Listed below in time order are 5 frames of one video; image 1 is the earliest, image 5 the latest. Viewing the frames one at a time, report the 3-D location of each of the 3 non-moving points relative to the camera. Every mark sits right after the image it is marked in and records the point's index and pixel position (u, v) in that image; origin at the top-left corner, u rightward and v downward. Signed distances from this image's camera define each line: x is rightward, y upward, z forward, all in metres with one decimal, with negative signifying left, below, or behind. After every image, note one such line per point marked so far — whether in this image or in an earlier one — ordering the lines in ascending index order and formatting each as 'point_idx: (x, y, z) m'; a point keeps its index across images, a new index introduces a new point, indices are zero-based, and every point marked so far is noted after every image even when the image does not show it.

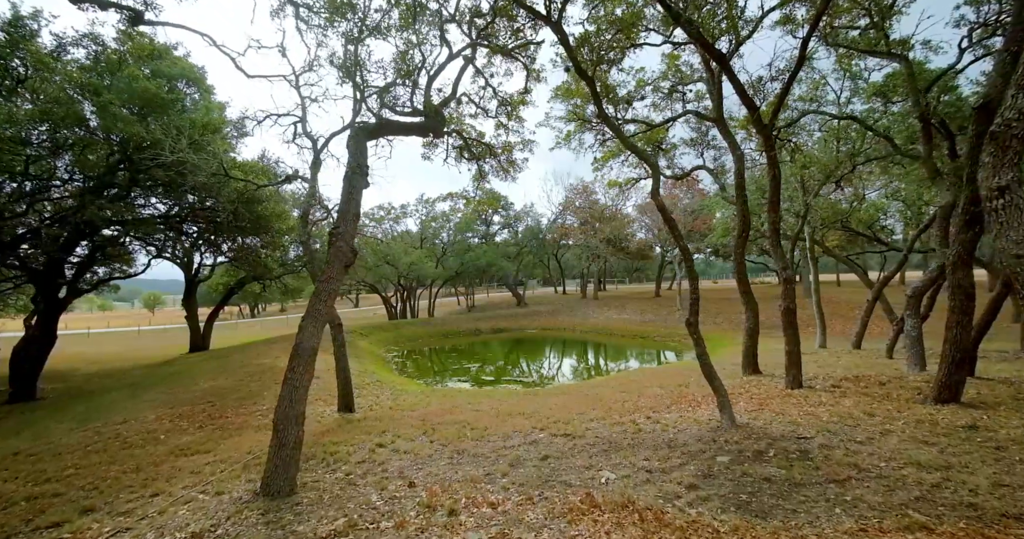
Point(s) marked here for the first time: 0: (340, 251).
0: (-1.7, +0.2, +4.5) m
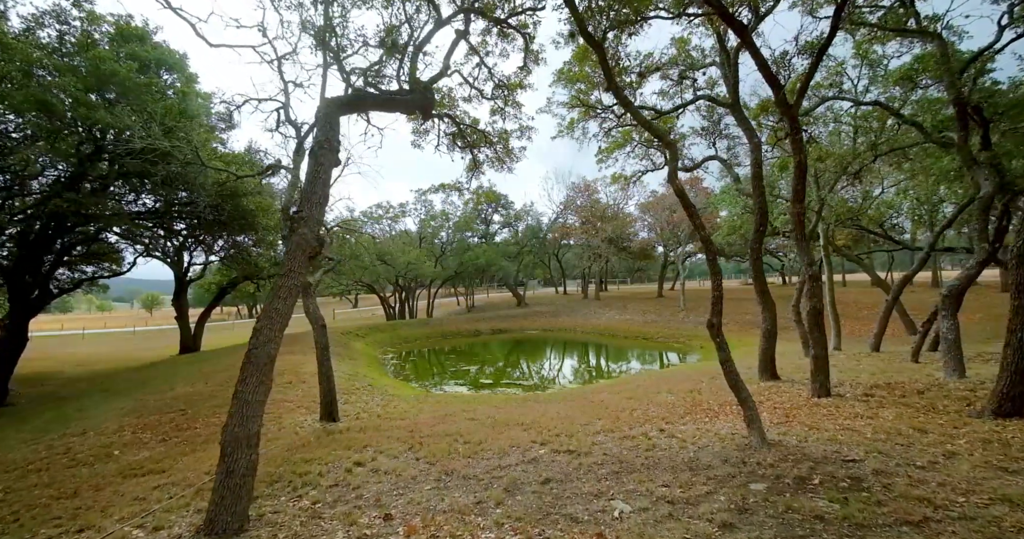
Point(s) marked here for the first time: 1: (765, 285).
0: (-1.7, +0.3, +3.8) m
1: (+4.9, -0.3, +8.8) m
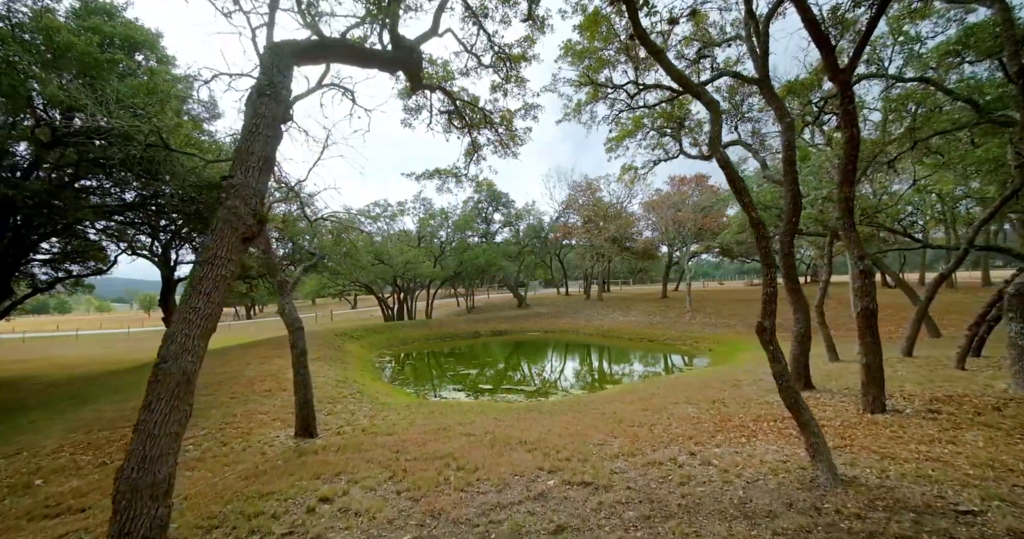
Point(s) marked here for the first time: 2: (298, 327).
0: (-1.7, +0.3, +2.8) m
1: (+4.9, -0.2, +7.9) m
2: (-3.4, -0.9, +7.2) m
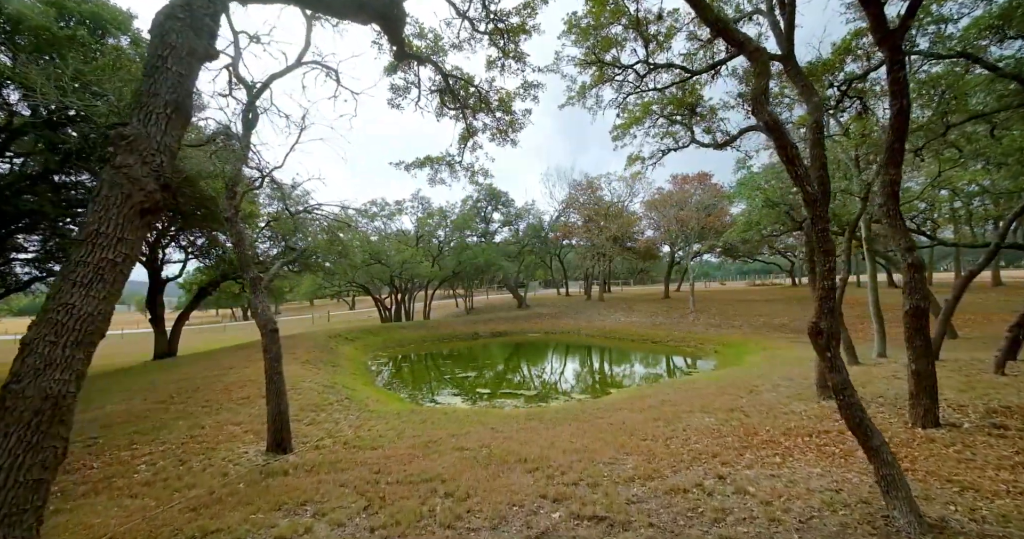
0: (-1.7, +0.4, +2.1) m
1: (+4.9, -0.2, +7.1) m
2: (-3.4, -0.9, +6.5) m
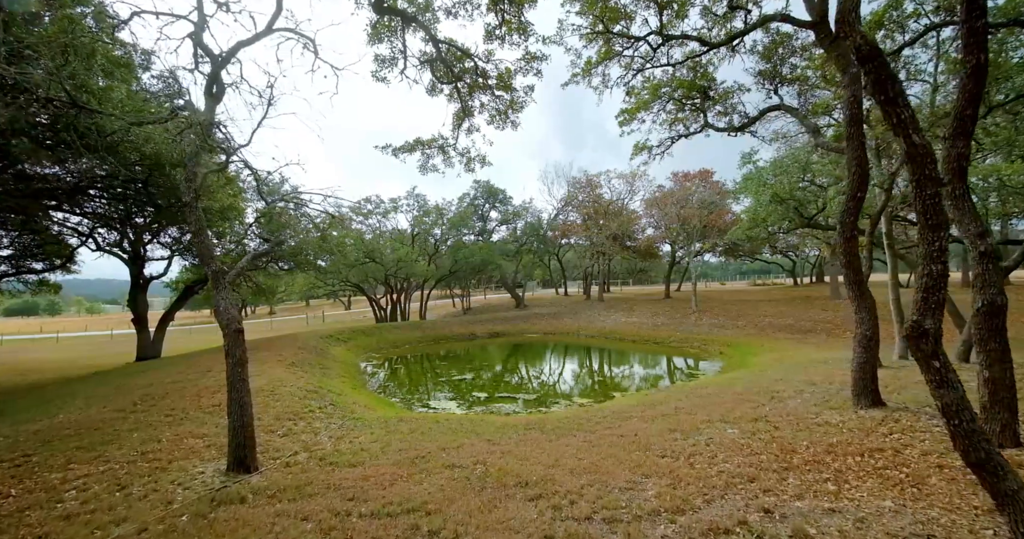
0: (-1.7, +0.5, +1.3) m
1: (+4.8, -0.1, +6.3) m
2: (-3.4, -0.8, +5.7) m
